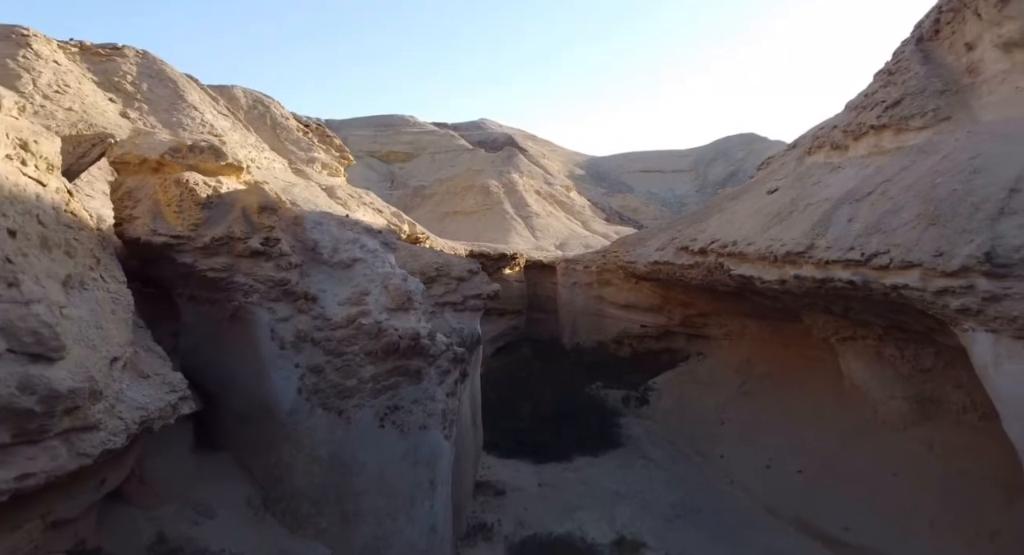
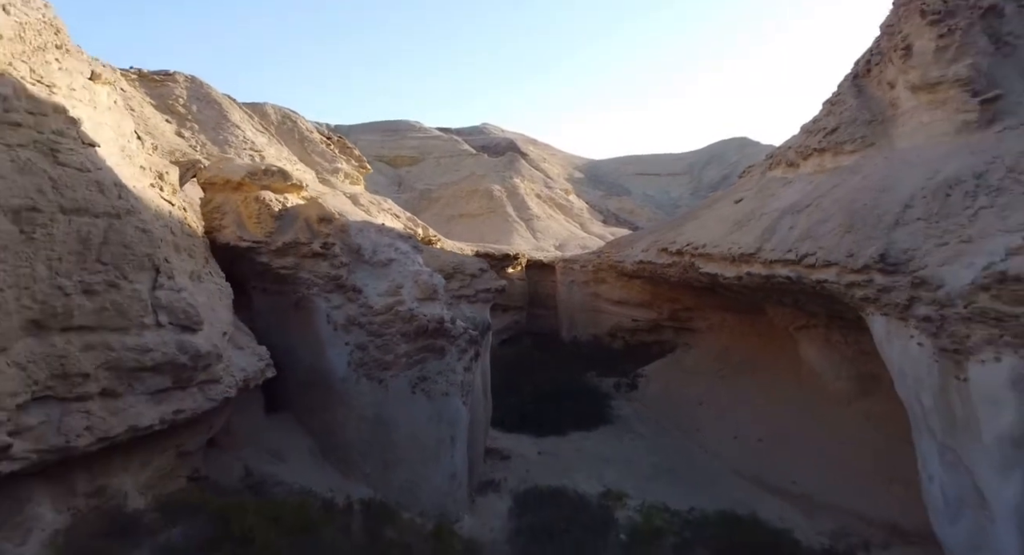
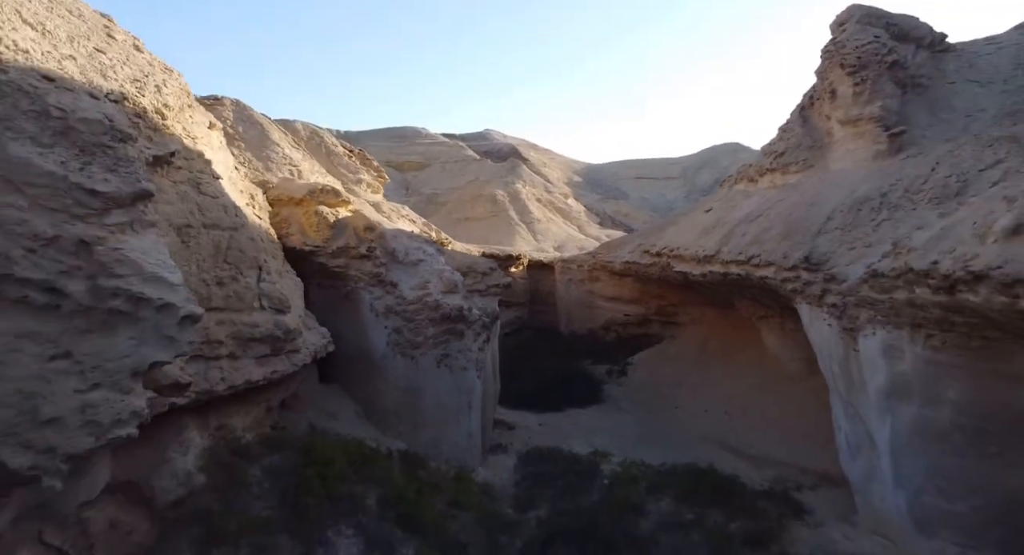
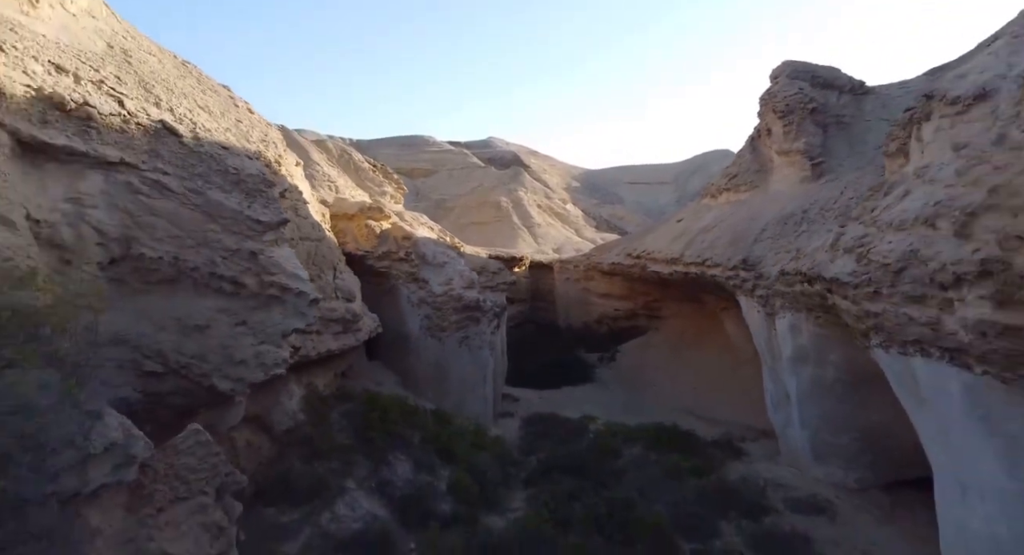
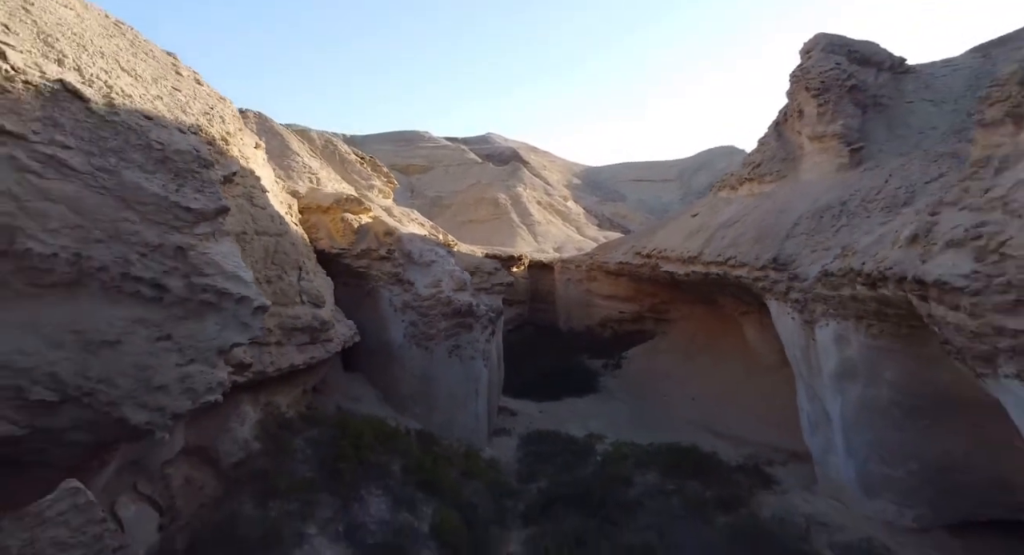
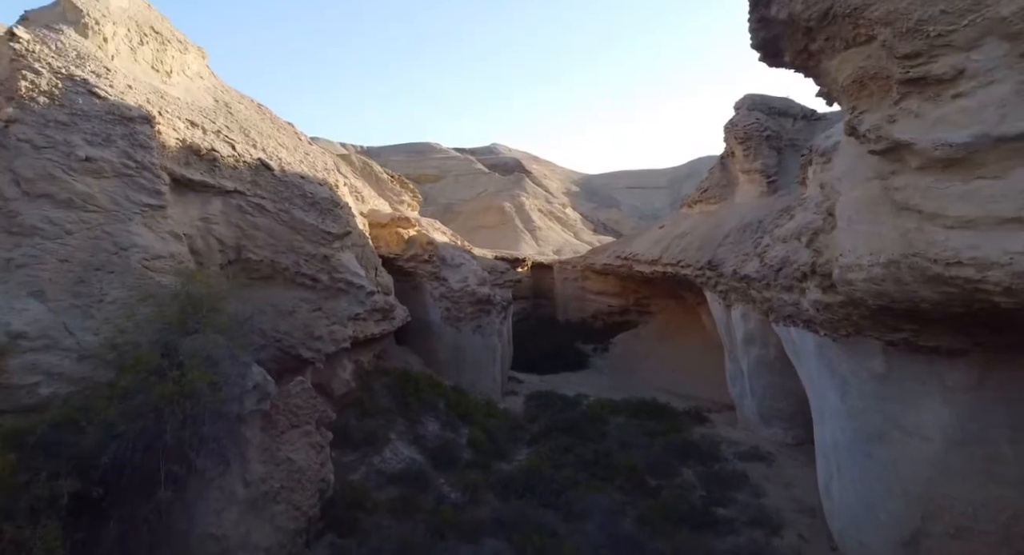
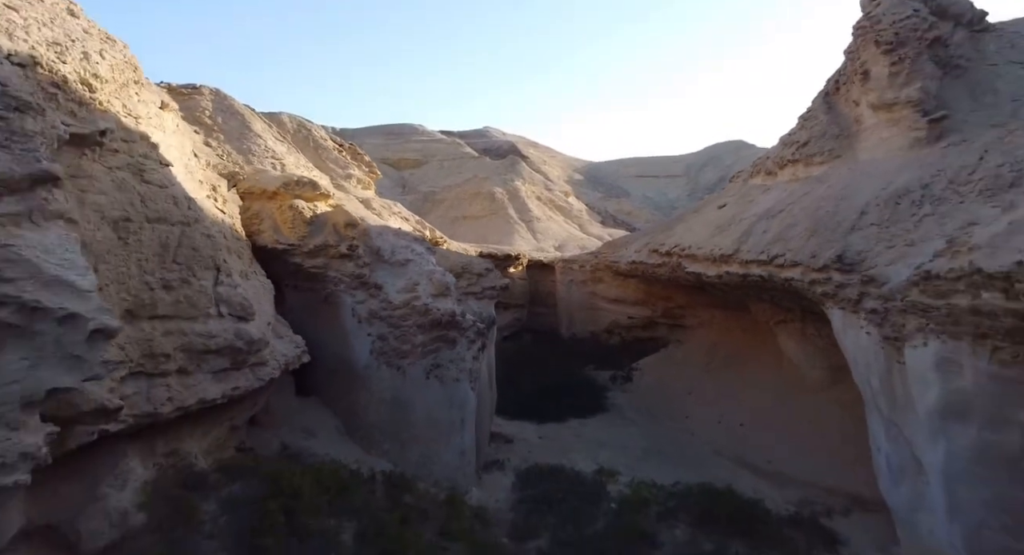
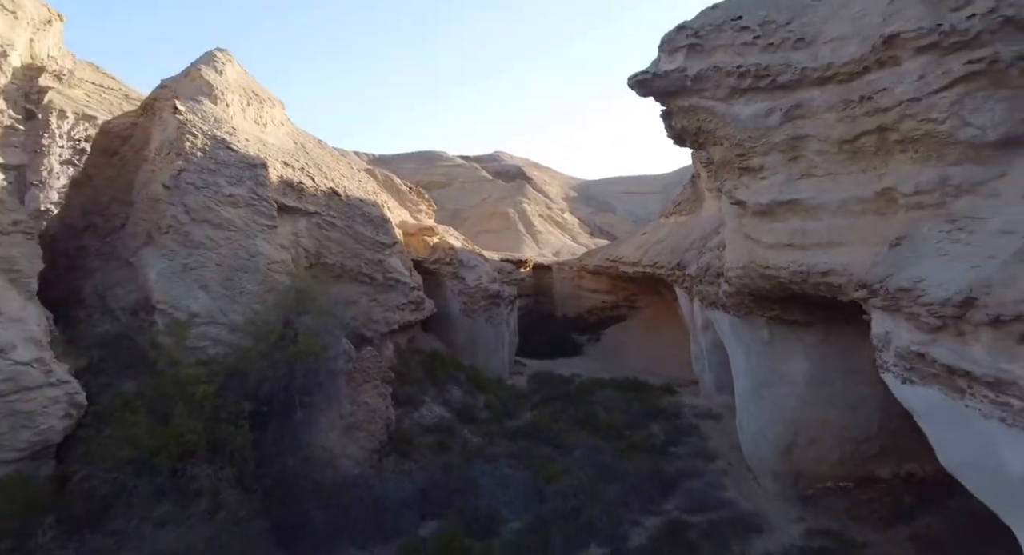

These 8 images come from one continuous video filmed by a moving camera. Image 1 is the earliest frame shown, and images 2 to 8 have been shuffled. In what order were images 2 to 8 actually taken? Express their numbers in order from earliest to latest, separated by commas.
2, 7, 3, 5, 4, 6, 8
